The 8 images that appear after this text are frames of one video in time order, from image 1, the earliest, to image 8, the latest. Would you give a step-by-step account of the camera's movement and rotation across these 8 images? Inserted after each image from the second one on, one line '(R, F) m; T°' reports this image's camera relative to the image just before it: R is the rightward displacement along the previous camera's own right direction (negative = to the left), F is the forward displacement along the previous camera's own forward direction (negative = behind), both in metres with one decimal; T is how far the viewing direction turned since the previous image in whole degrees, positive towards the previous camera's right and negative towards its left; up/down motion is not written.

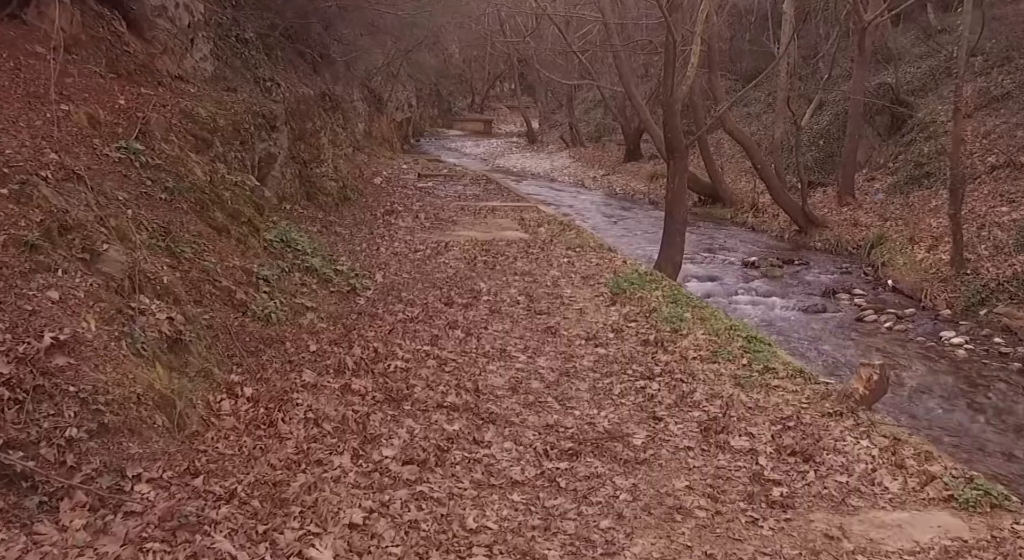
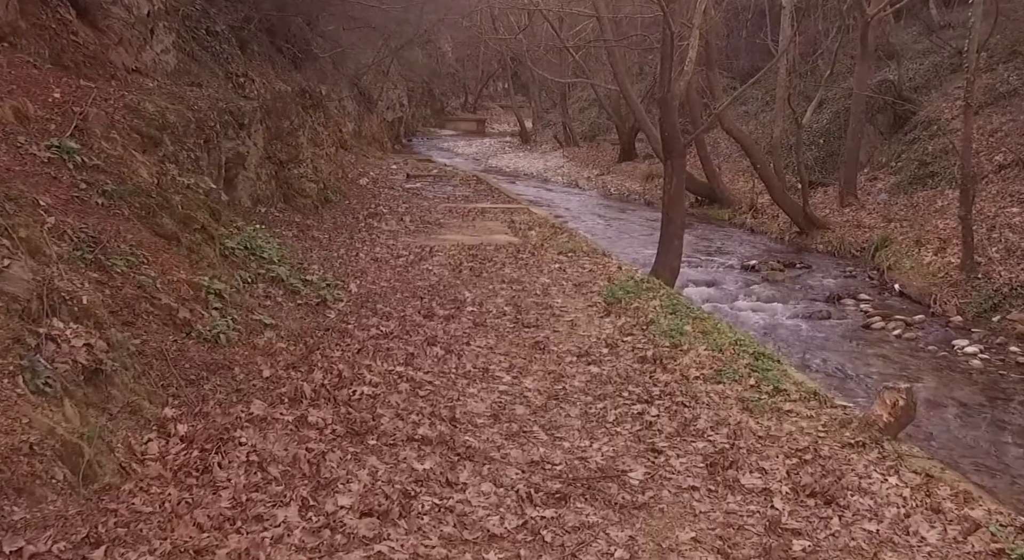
(+0.1, +0.8) m; 0°
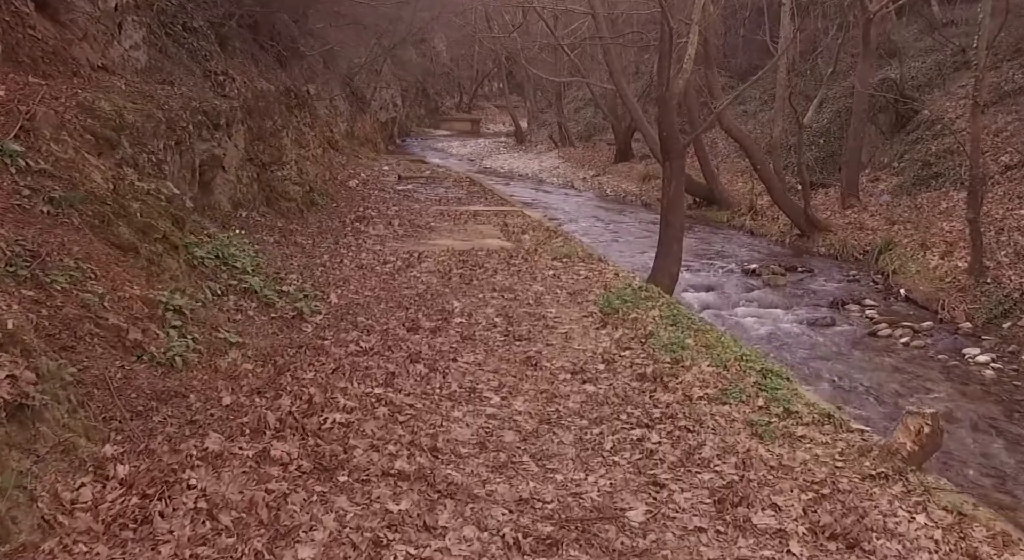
(+0.1, +0.6) m; 0°
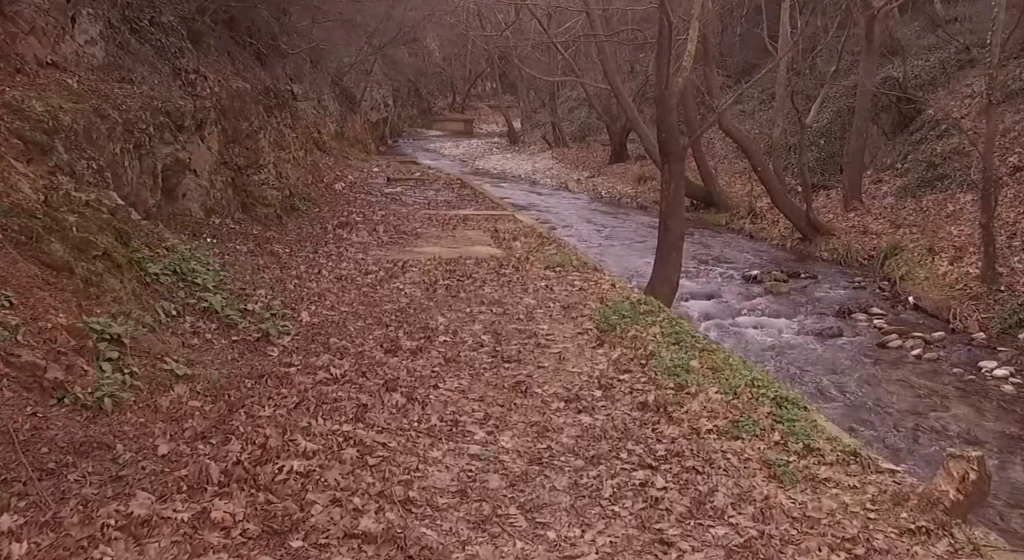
(+0.1, +0.8) m; 0°
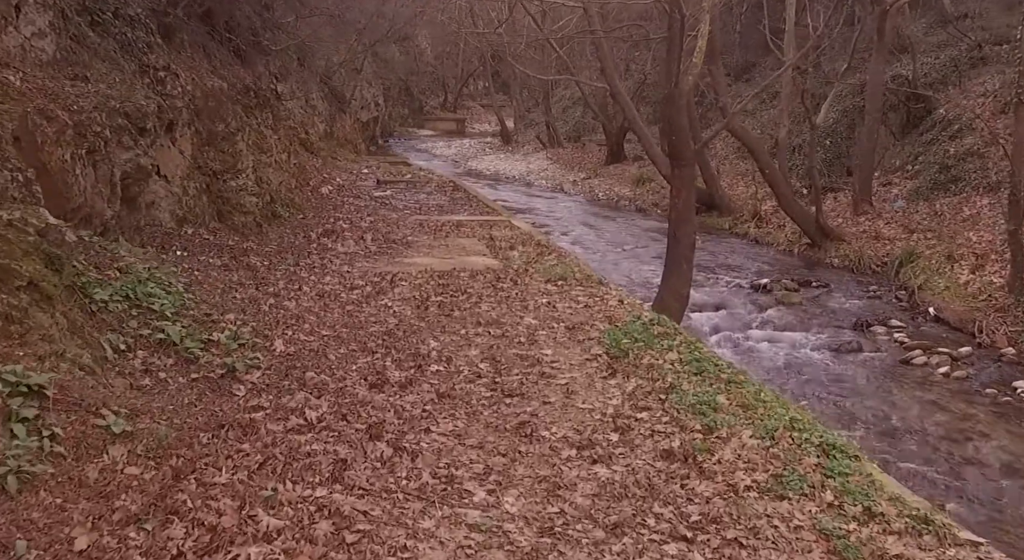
(-0.1, +1.0) m; +1°
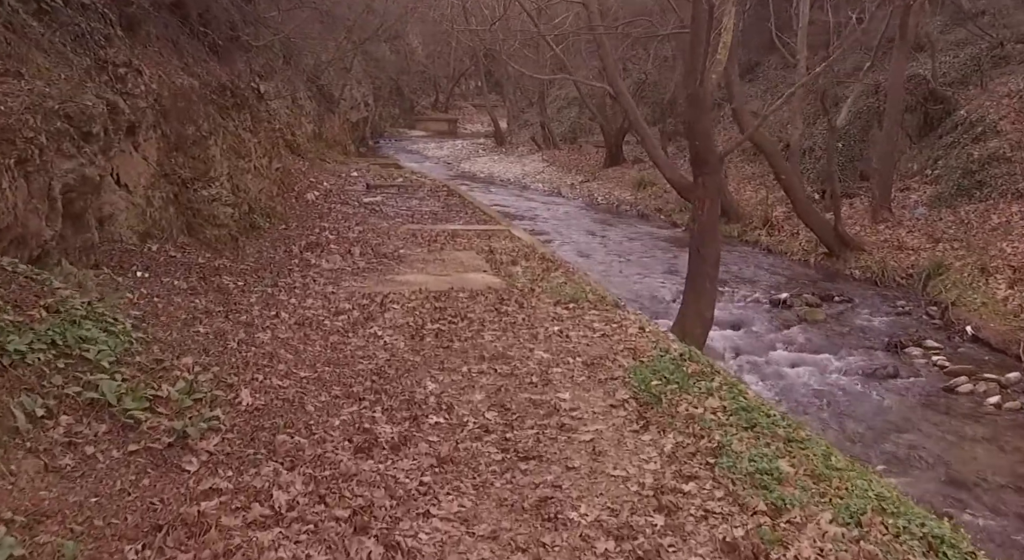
(-0.2, +1.3) m; +1°
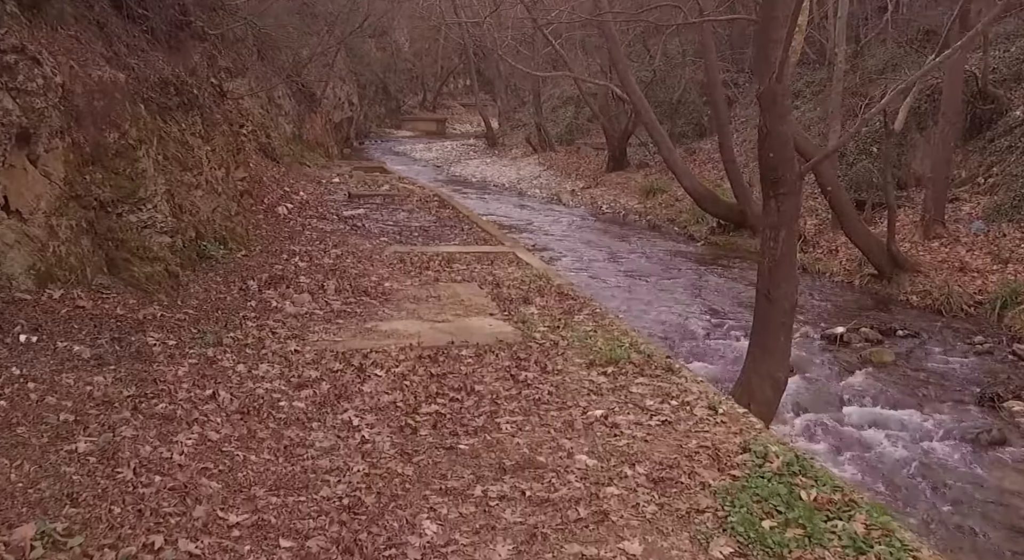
(-0.3, +2.5) m; +1°
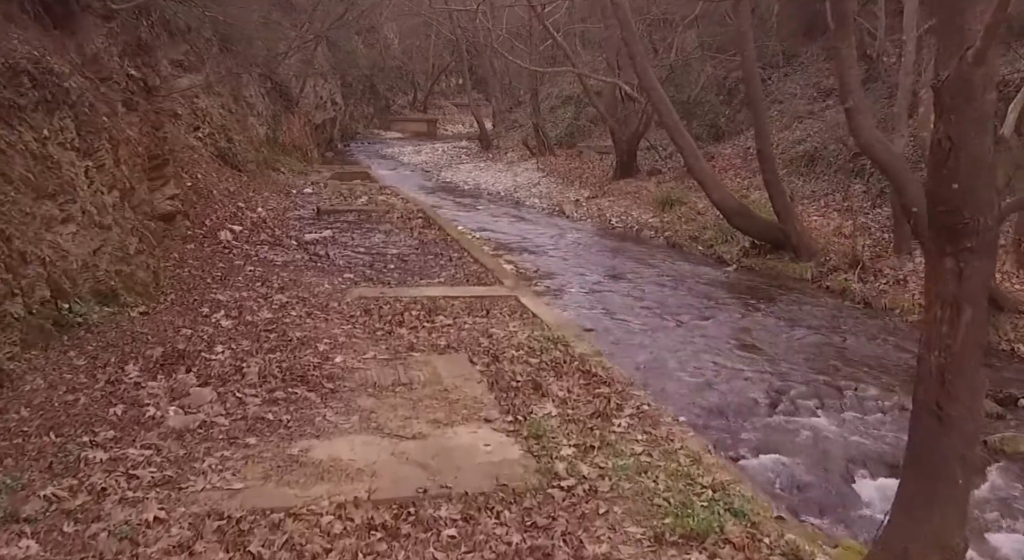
(-0.1, +3.3) m; 0°
